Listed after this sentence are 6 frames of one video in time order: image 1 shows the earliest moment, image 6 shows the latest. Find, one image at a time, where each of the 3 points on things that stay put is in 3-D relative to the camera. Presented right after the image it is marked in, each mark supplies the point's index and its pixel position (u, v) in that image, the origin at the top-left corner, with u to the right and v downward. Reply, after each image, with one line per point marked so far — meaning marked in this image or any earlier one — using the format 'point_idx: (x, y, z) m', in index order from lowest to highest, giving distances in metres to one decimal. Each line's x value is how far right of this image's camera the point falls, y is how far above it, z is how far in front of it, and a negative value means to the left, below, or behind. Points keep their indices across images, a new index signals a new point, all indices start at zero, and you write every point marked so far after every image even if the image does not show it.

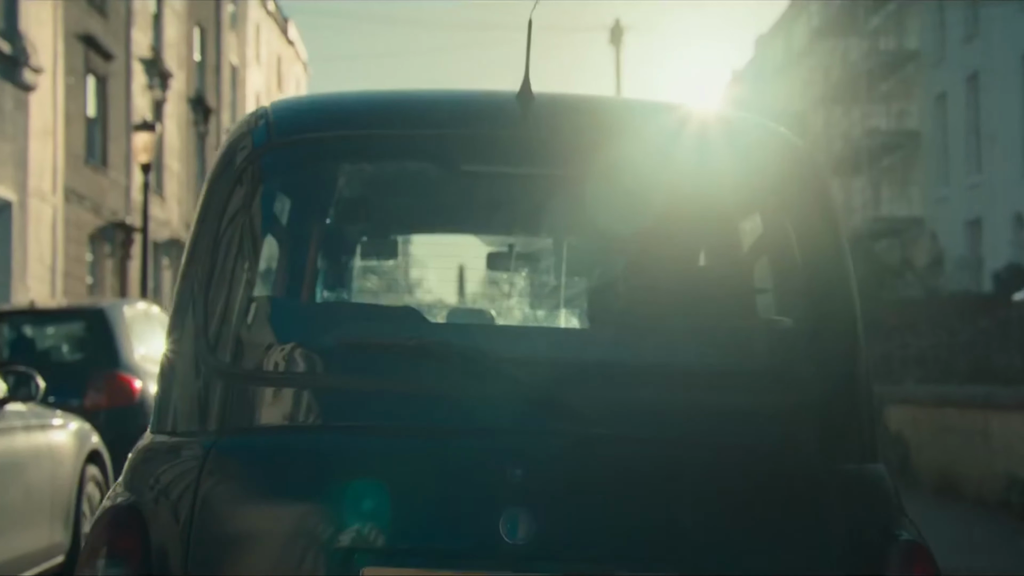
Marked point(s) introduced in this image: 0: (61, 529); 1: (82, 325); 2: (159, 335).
0: (-3.7, -1.9, +12.1) m
1: (-4.2, -0.4, +14.4) m
2: (-3.6, -0.5, +15.1) m
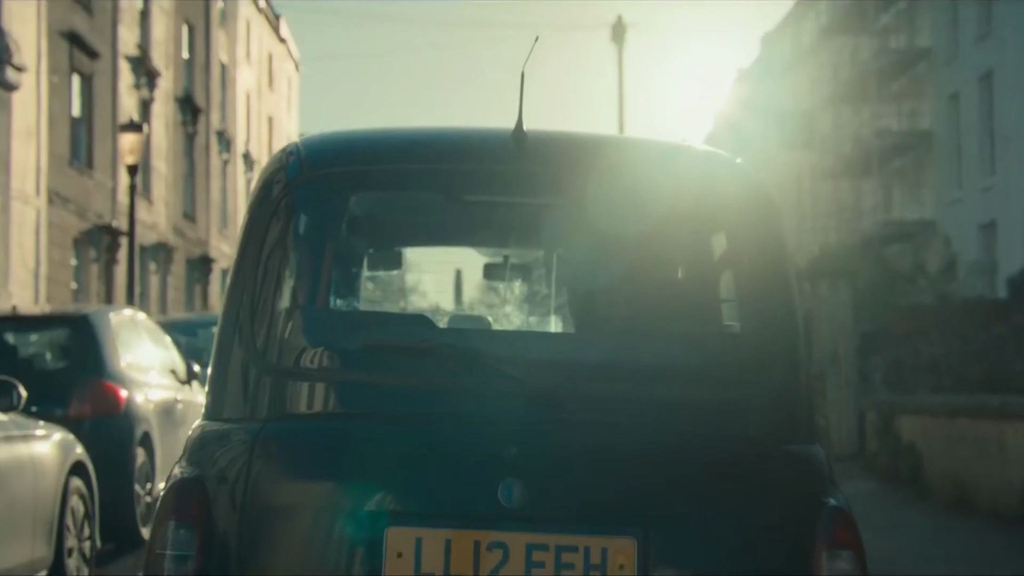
0: (-3.6, -2.0, +11.1) m
1: (-4.1, -0.4, +13.4) m
2: (-3.5, -0.5, +14.1) m
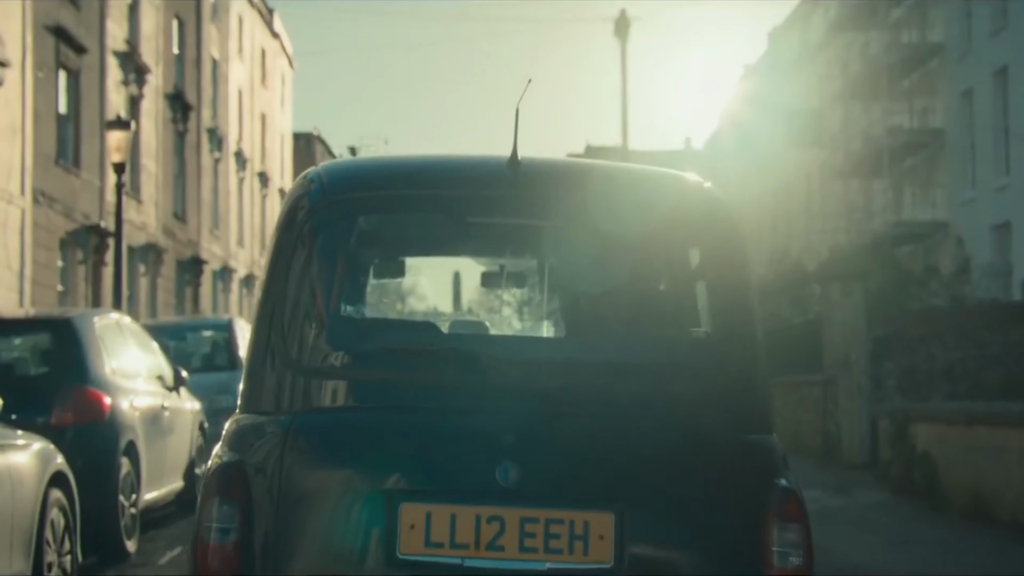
0: (-3.5, -2.0, +10.2) m
1: (-4.0, -0.4, +12.5) m
2: (-3.4, -0.5, +13.2) m
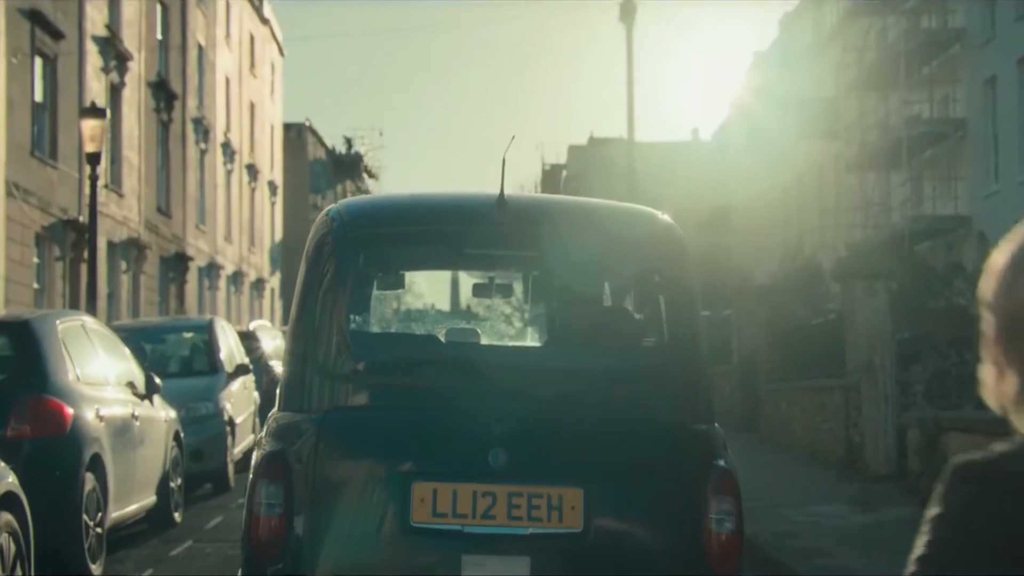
0: (-3.4, -2.0, +8.9) m
1: (-4.0, -0.4, +11.1) m
2: (-3.4, -0.6, +11.8) m
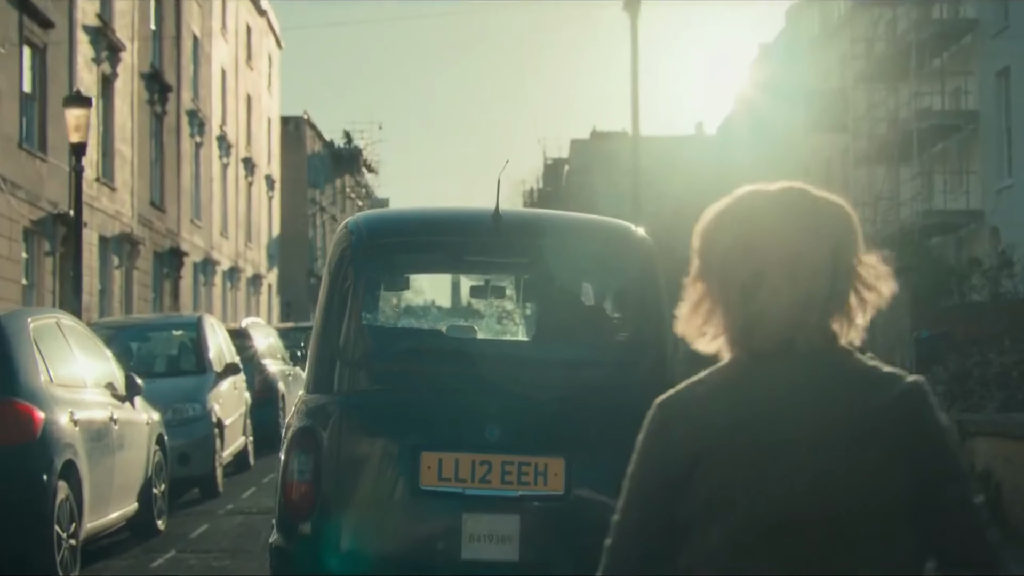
0: (-3.4, -2.0, +8.2) m
1: (-3.9, -0.4, +10.5) m
2: (-3.3, -0.5, +11.2) m
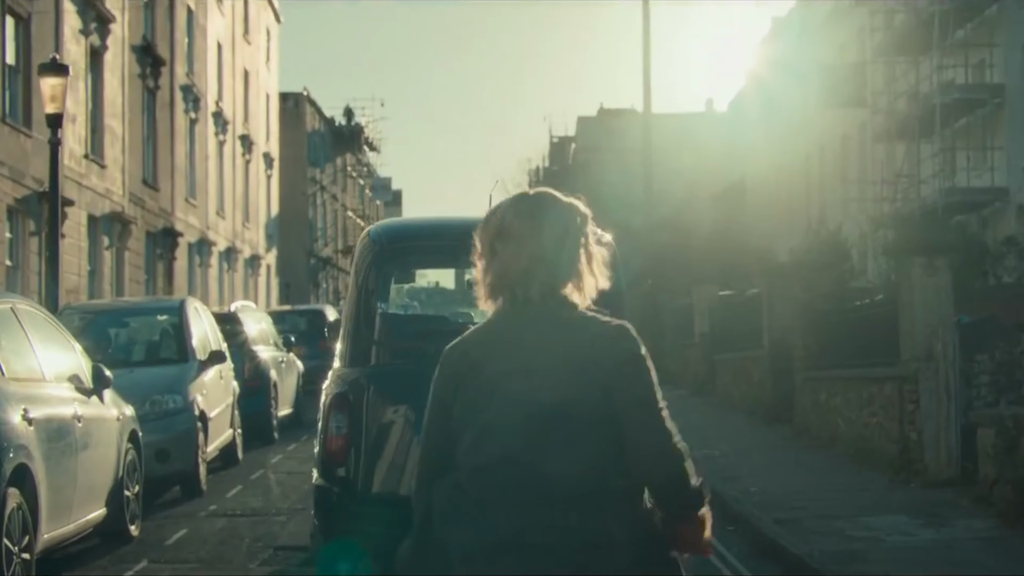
0: (-3.4, -1.9, +7.2) m
1: (-3.9, -0.3, +9.4) m
2: (-3.3, -0.4, +10.1) m
